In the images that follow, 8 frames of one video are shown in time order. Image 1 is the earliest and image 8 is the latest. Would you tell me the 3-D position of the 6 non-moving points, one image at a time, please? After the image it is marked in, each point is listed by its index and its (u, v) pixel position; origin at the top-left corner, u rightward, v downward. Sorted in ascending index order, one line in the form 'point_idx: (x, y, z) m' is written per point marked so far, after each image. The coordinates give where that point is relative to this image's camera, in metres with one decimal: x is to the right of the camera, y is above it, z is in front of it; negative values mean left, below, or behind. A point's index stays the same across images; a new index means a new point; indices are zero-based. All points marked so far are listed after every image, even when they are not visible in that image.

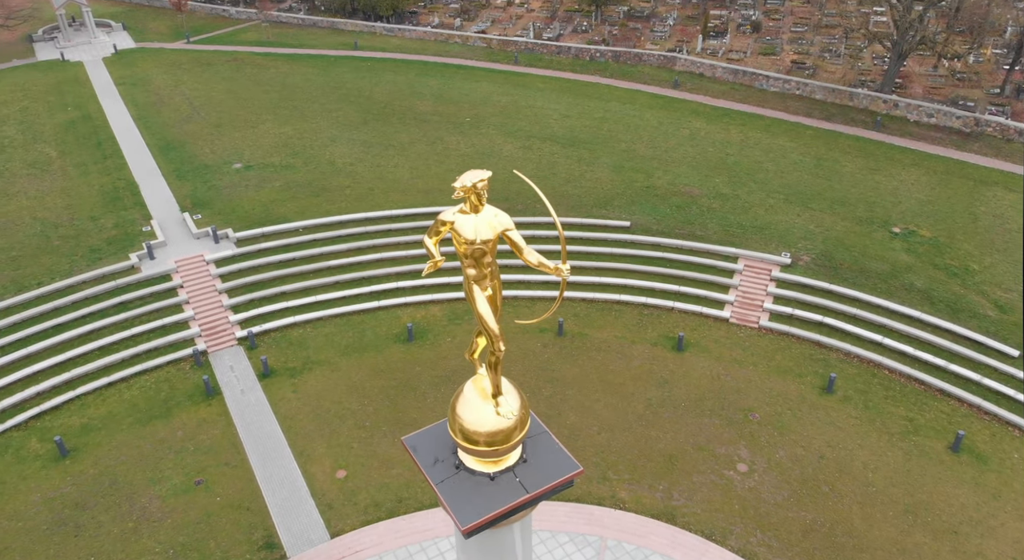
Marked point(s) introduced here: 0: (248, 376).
0: (-7.4, -2.7, +19.4) m
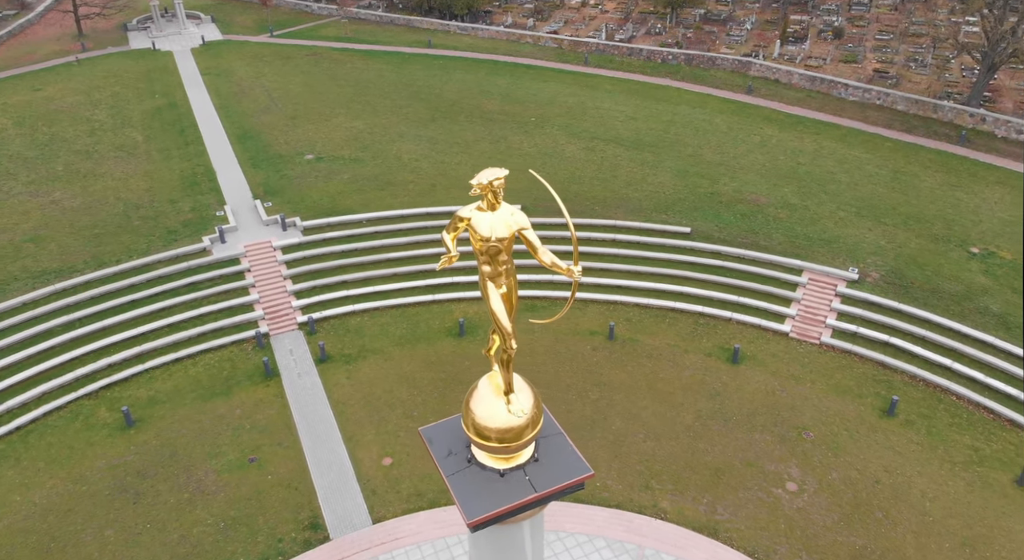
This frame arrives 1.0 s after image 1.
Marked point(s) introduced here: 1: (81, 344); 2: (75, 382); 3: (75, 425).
0: (-6.0, -2.3, +20.0) m
1: (-12.4, -1.8, +20.0) m
2: (-12.1, -2.8, +19.1) m
3: (-11.3, -3.7, +17.9) m
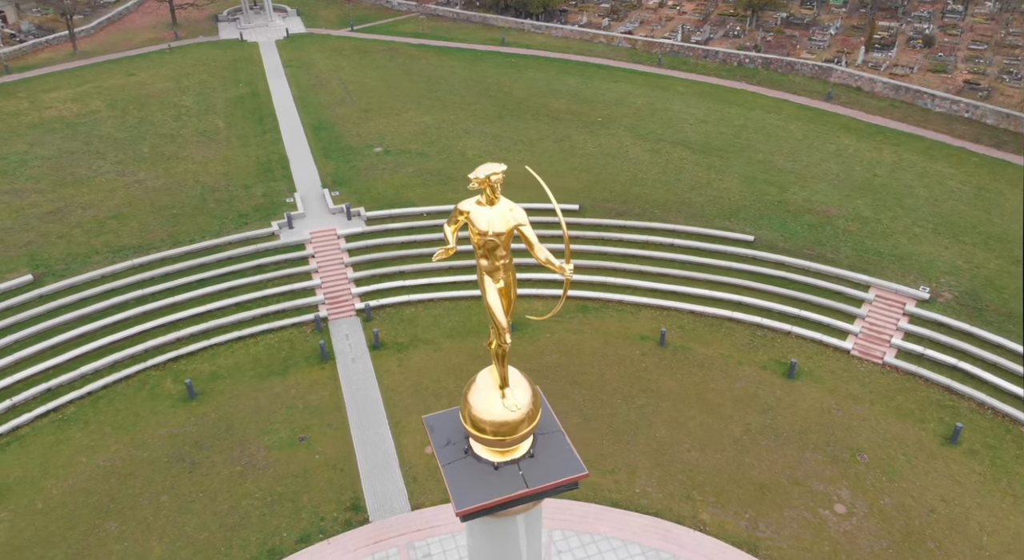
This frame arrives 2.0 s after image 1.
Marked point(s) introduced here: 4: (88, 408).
0: (-4.6, -1.9, +20.5) m
1: (-10.9, -1.1, +21.1) m
2: (-10.7, -2.1, +20.1) m
3: (-10.1, -3.1, +18.9) m
4: (-11.3, -3.4, +18.4) m
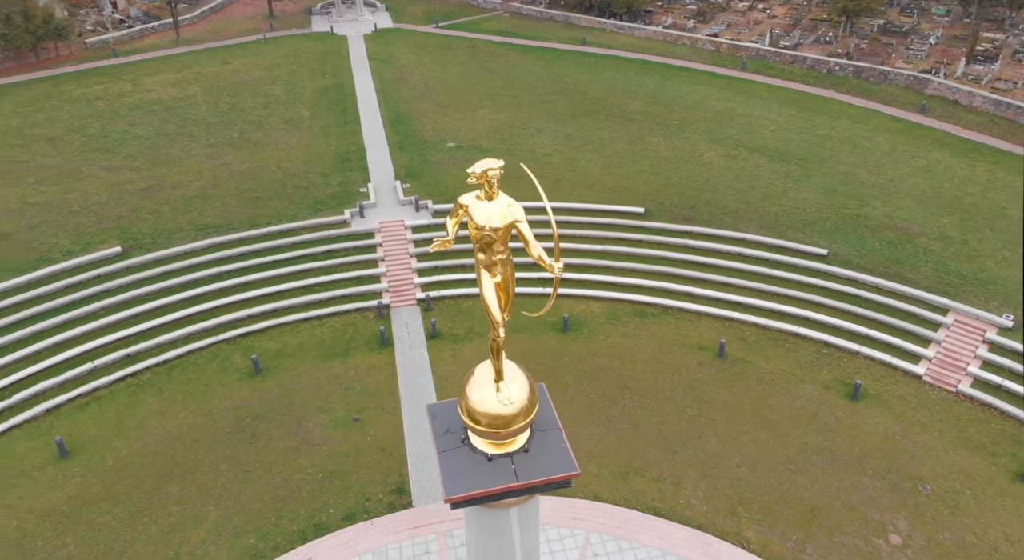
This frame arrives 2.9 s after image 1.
0: (-2.9, -1.7, +21.0) m
1: (-9.1, -0.4, +22.2) m
2: (-9.1, -1.4, +21.2) m
3: (-8.6, -2.5, +19.9) m
4: (-9.9, -2.7, +19.6) m
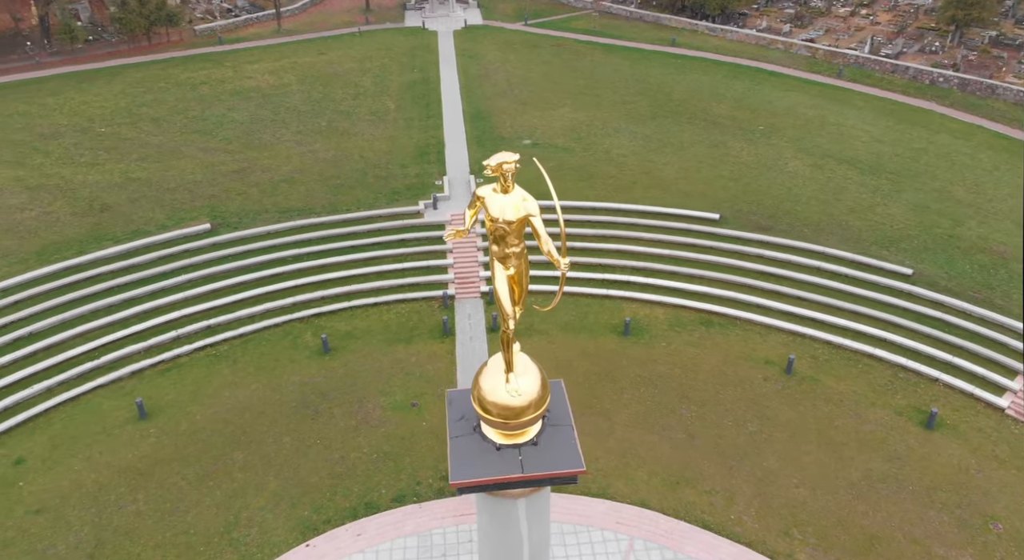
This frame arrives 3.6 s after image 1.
0: (-1.0, -1.5, +21.3) m
1: (-7.0, +0.2, +23.1) m
2: (-7.1, -0.8, +22.2) m
3: (-6.9, -1.9, +20.9) m
4: (-8.2, -2.0, +20.6) m
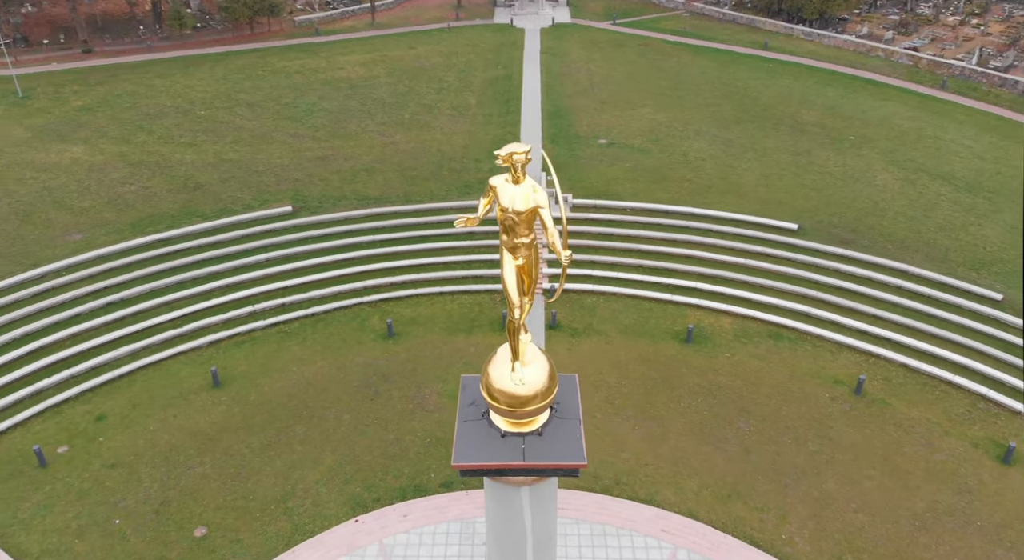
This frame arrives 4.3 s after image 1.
0: (+0.8, -1.3, +21.4) m
1: (-4.8, +0.7, +23.8) m
2: (-5.1, -0.3, +22.9) m
3: (-5.0, -1.4, +21.6) m
4: (-6.4, -1.5, +21.5) m
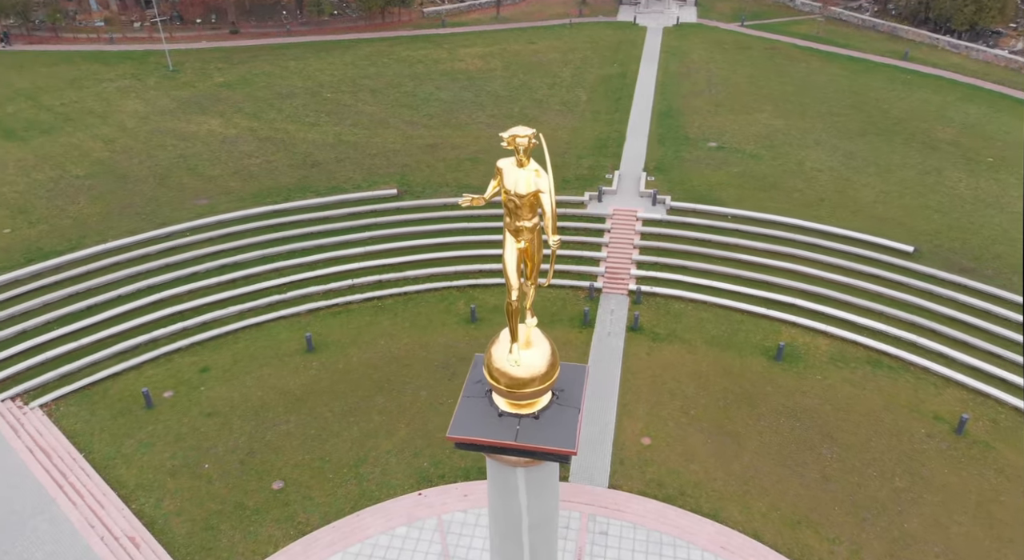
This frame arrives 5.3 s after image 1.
0: (+3.3, -1.3, +21.2) m
1: (-1.6, +1.2, +24.4) m
2: (-2.1, +0.2, +23.5) m
3: (-2.4, -0.8, +22.2) m
4: (-3.8, -0.8, +22.3) m
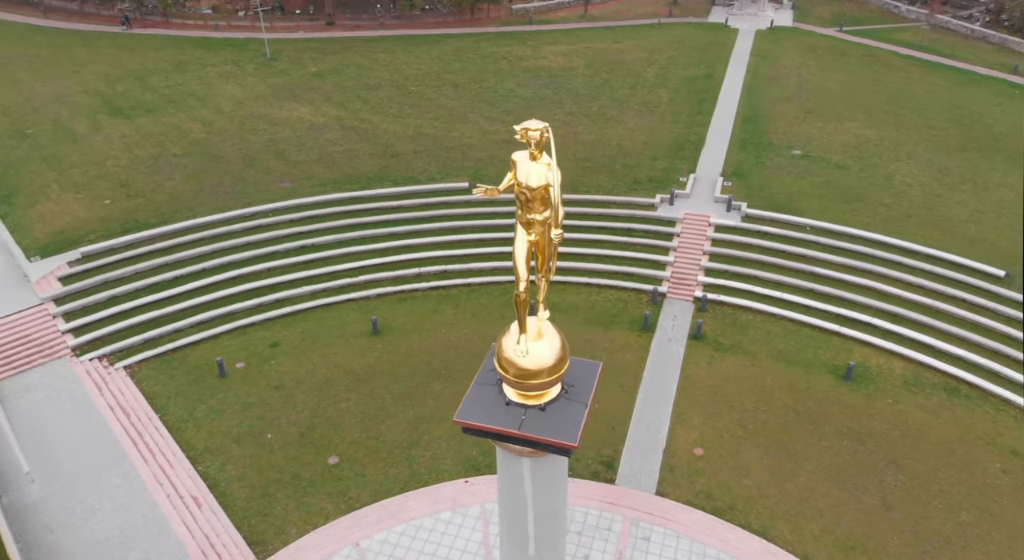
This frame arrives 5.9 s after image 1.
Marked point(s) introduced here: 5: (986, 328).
0: (+5.2, -1.5, +20.8) m
1: (+0.7, +1.3, +24.6) m
2: (+0.1, +0.4, +23.8) m
3: (-0.4, -0.6, +22.5) m
4: (-1.7, -0.5, +22.8) m
5: (+13.6, -1.4, +19.9) m
